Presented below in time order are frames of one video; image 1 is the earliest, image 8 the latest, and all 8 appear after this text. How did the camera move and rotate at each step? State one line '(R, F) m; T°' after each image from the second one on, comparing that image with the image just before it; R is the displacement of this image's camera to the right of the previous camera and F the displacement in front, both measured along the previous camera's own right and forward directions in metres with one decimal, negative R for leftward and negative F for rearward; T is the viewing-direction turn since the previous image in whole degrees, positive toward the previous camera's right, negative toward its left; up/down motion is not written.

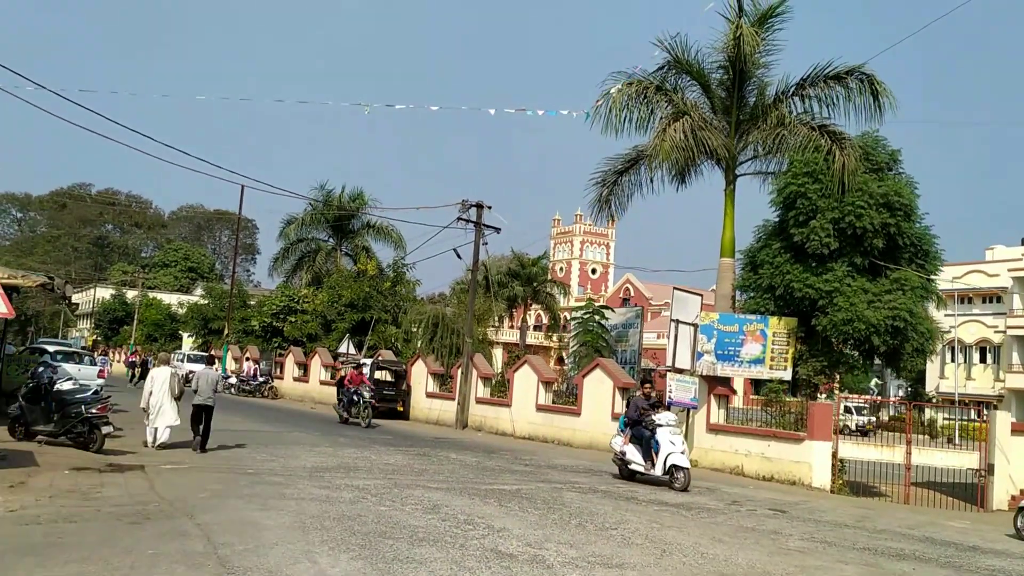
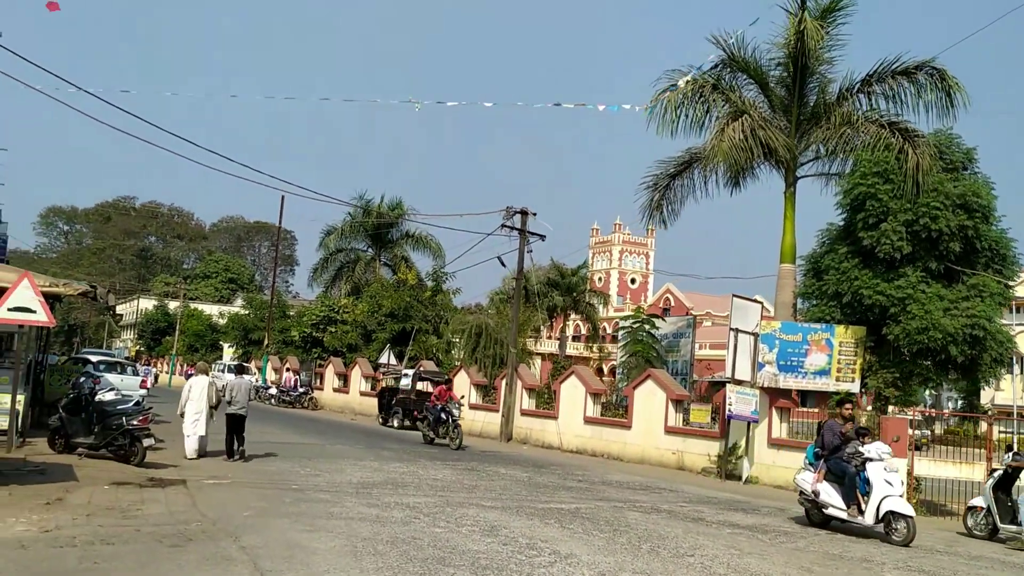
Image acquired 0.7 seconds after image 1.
(-0.3, +0.7) m; -2°
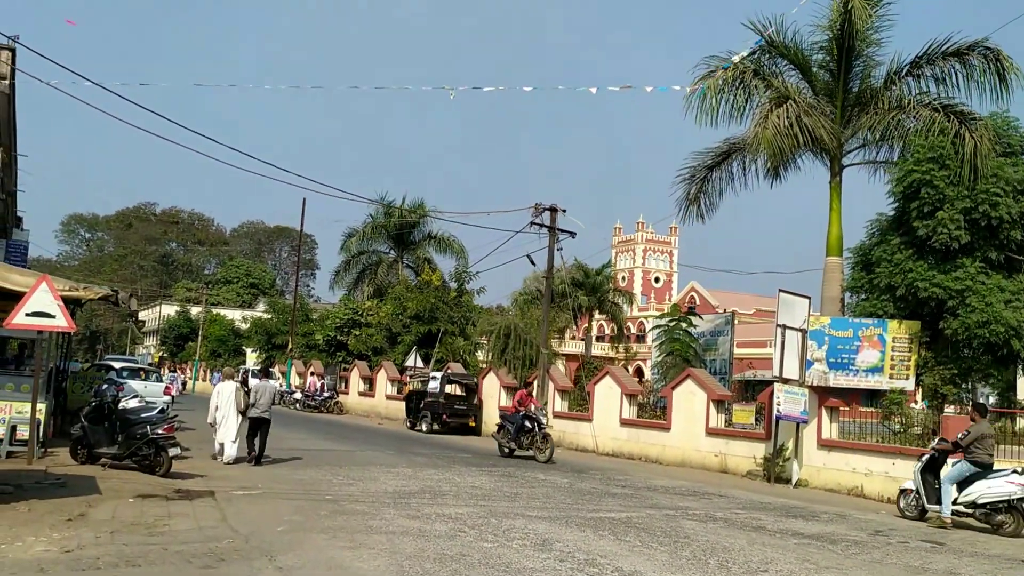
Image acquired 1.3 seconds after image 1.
(-0.3, +0.7) m; -1°
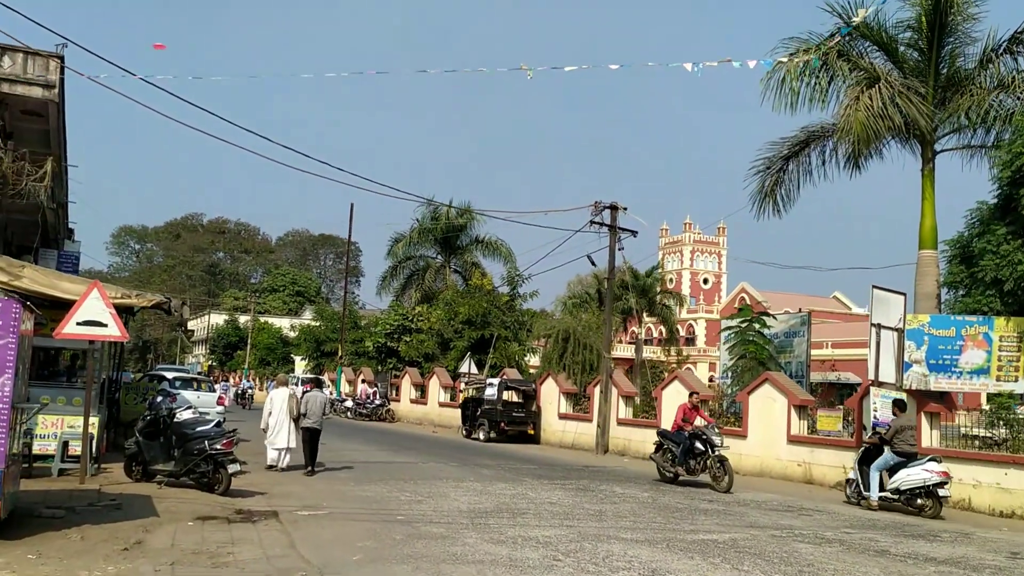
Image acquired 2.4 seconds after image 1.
(-0.5, +1.0) m; -3°
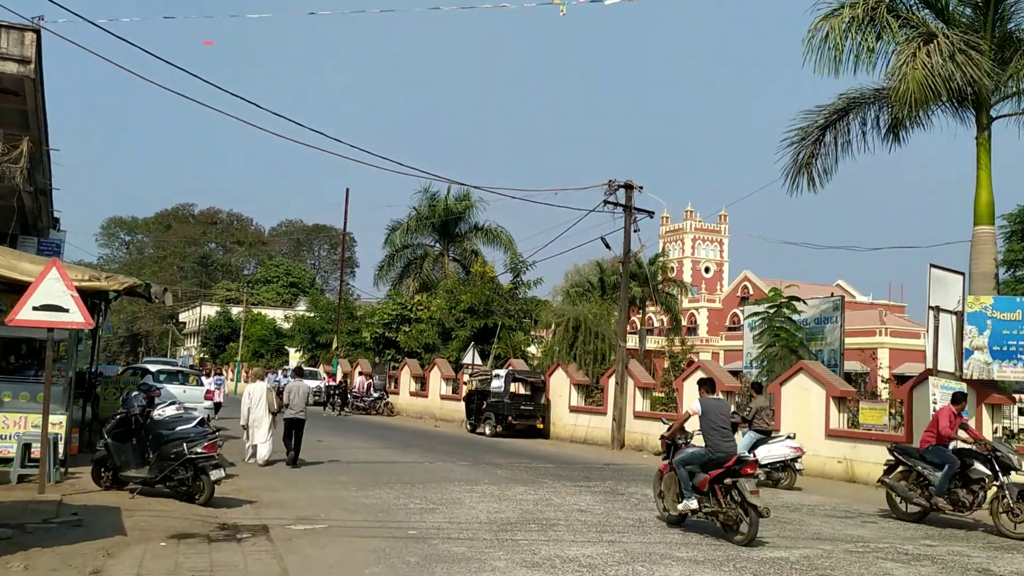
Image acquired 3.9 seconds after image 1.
(-0.3, +1.5) m; 0°
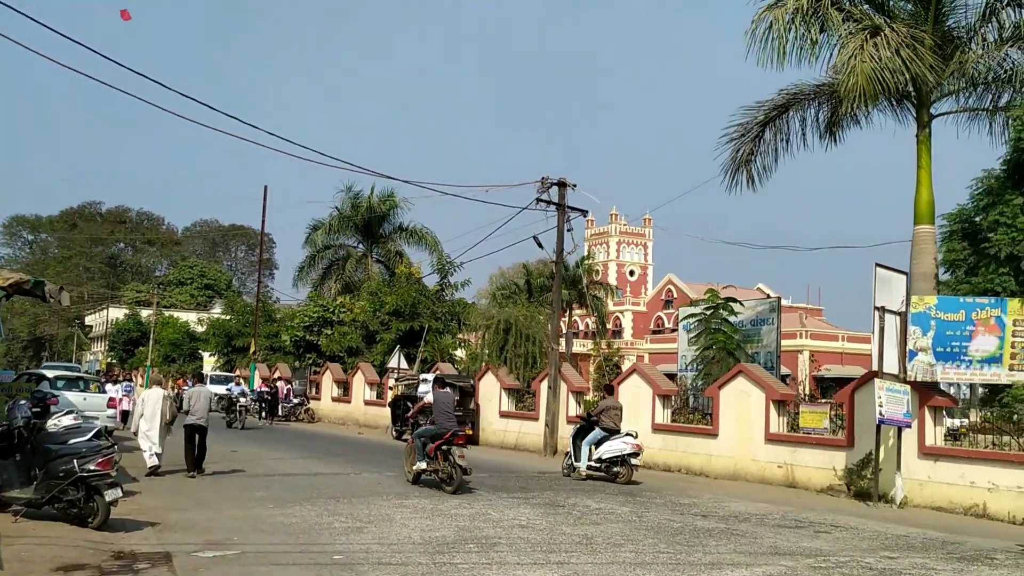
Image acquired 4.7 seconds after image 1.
(-0.1, +0.9) m; +5°
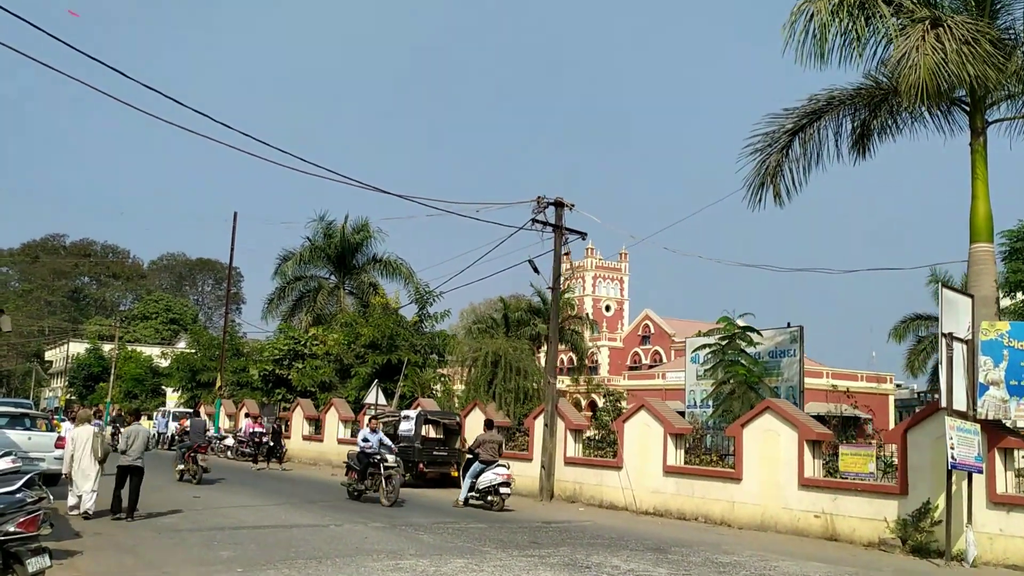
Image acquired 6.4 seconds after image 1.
(-0.6, +1.9) m; +2°
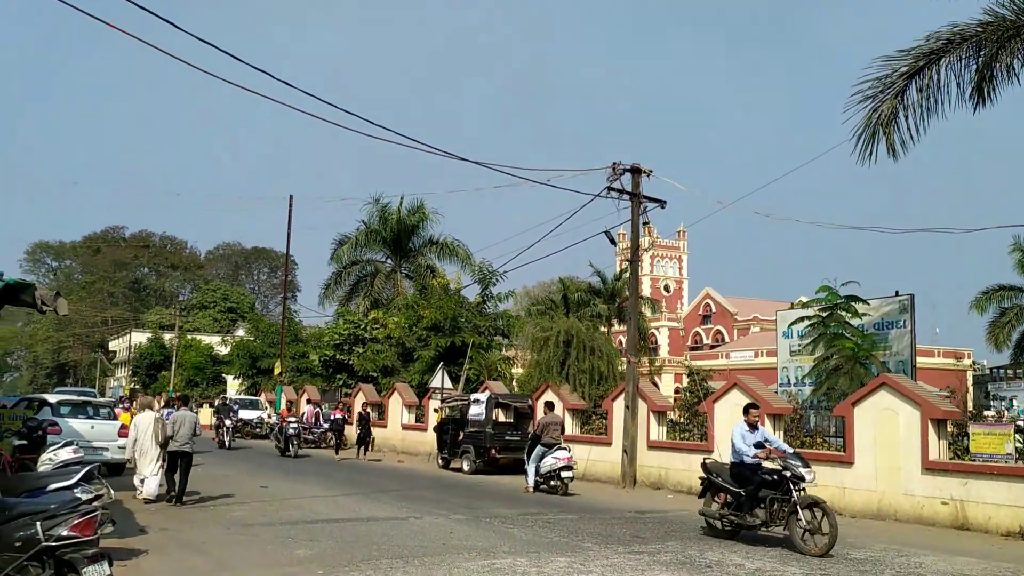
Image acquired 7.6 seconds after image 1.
(-0.5, +1.2) m; -3°
